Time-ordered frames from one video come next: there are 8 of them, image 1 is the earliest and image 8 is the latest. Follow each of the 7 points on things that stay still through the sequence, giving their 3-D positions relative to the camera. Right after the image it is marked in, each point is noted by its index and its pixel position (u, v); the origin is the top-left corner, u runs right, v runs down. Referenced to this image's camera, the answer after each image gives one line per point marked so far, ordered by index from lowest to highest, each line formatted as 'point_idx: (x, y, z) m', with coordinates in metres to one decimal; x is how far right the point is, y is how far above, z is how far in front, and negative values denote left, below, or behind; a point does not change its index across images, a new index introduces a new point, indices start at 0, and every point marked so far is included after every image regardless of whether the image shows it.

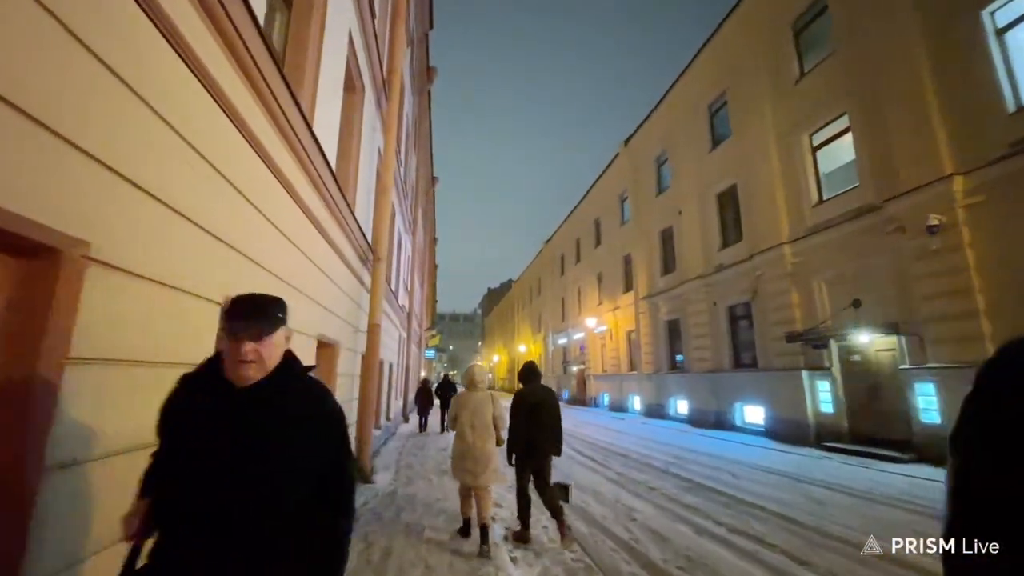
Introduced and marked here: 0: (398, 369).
0: (-3.5, -2.4, +13.3) m
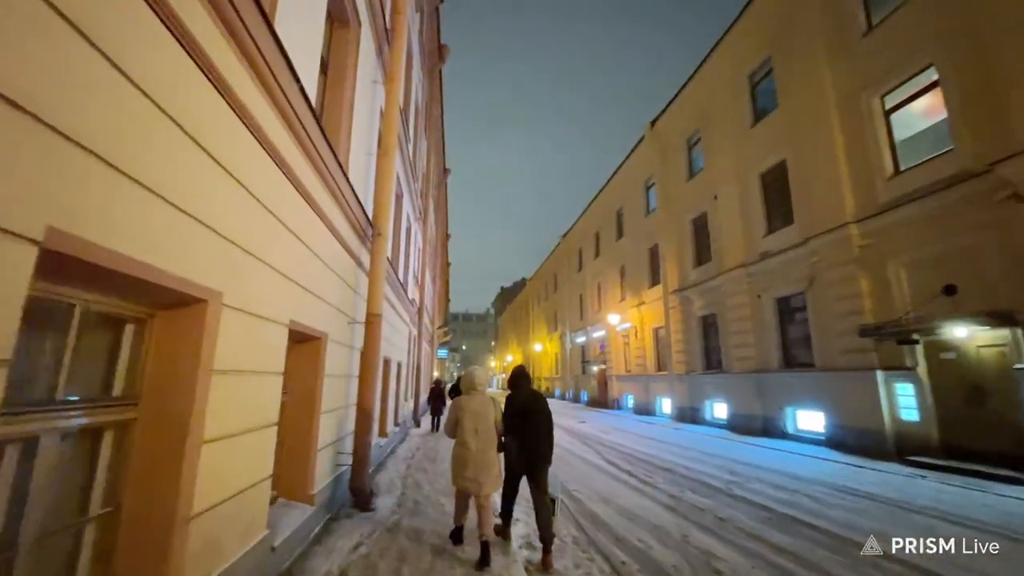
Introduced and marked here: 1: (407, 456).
0: (-2.9, -2.2, +12.2) m
1: (-1.9, -3.1, +8.0) m
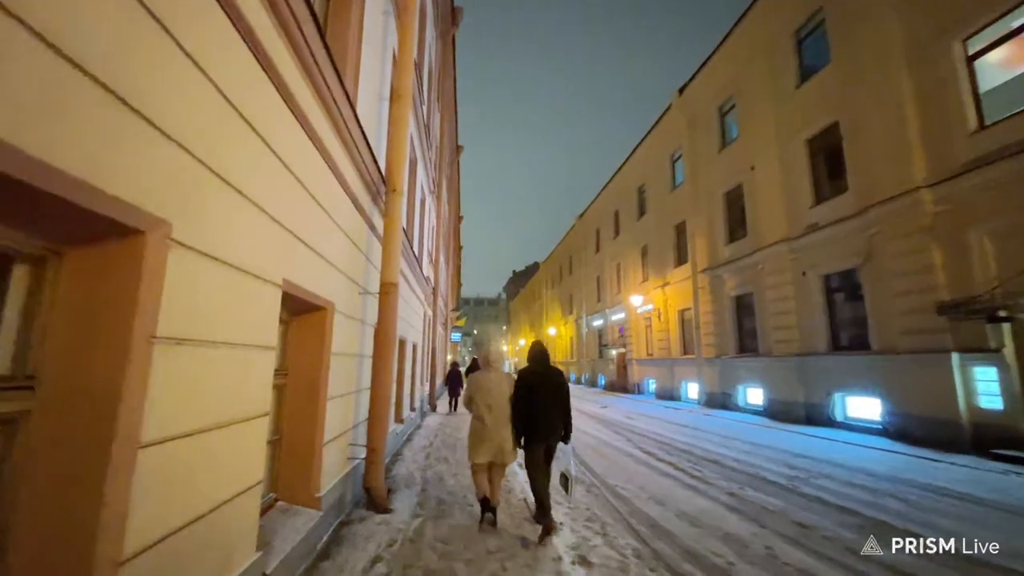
0: (-2.4, -1.6, +11.6) m
1: (-1.5, -2.6, +7.3) m
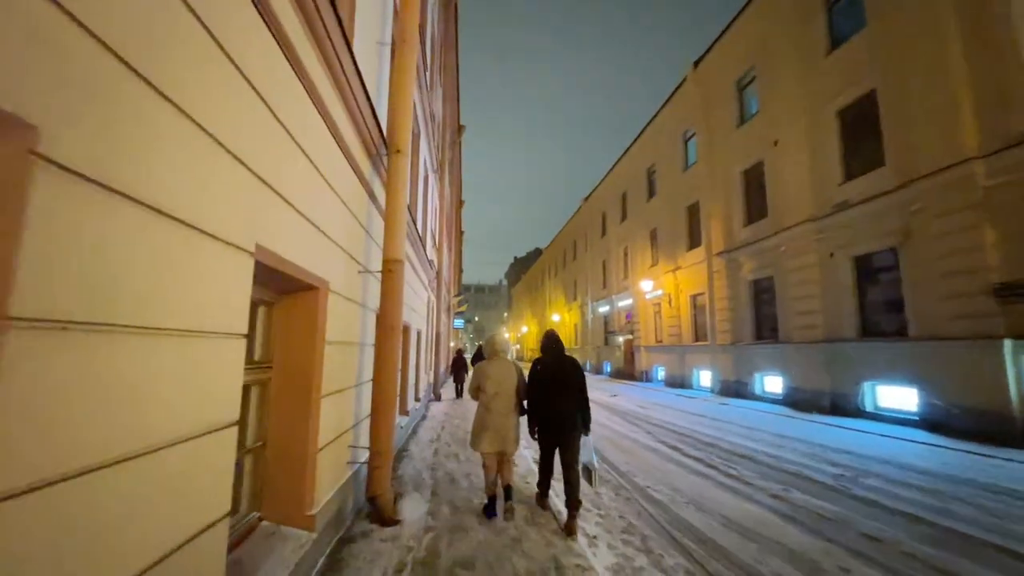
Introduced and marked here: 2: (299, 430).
0: (-2.2, -1.2, +11.0) m
1: (-1.3, -2.4, +6.8) m
2: (-1.3, -0.9, +2.7) m
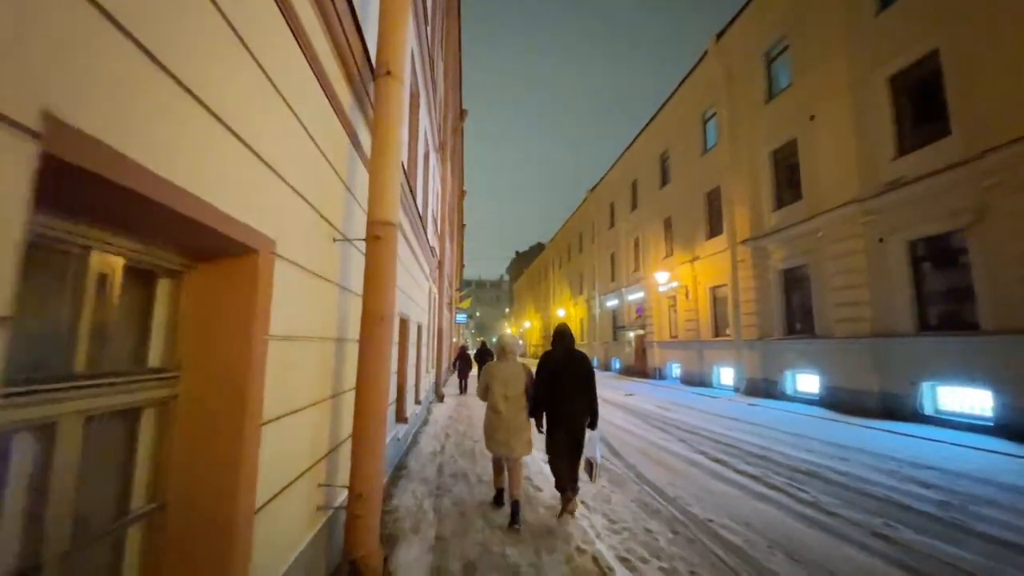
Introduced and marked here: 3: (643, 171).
0: (-1.9, -1.0, +10.0) m
1: (-1.0, -2.2, +5.8) m
2: (-1.1, -0.7, +1.7) m
3: (+6.0, +5.3, +20.0) m
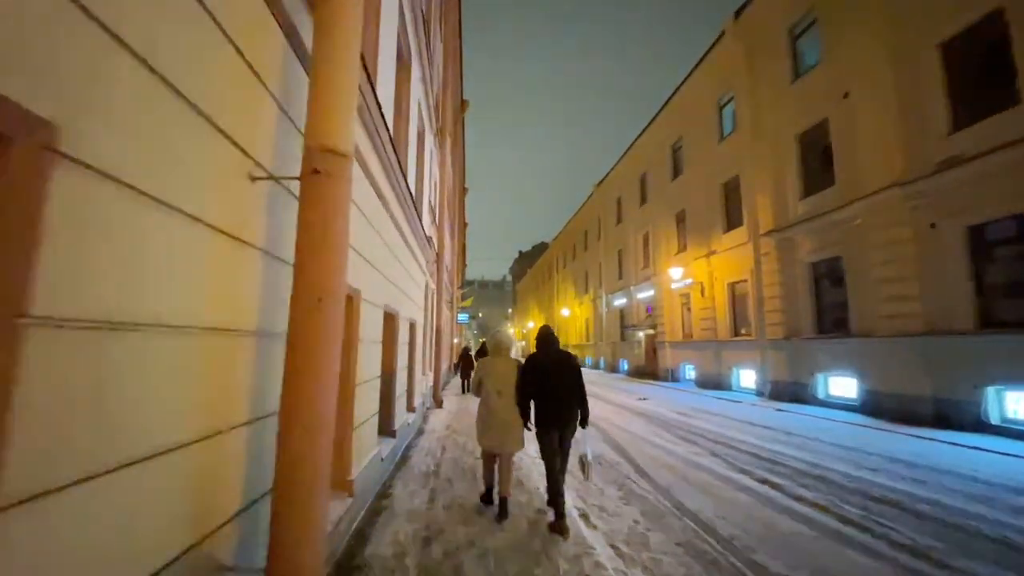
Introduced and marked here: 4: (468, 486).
0: (-1.8, -0.9, +9.1) m
1: (-1.0, -2.0, +4.9) m
2: (-1.0, -0.6, +0.7) m
3: (+6.1, +5.4, +19.0) m
4: (-0.5, -2.0, +4.5) m
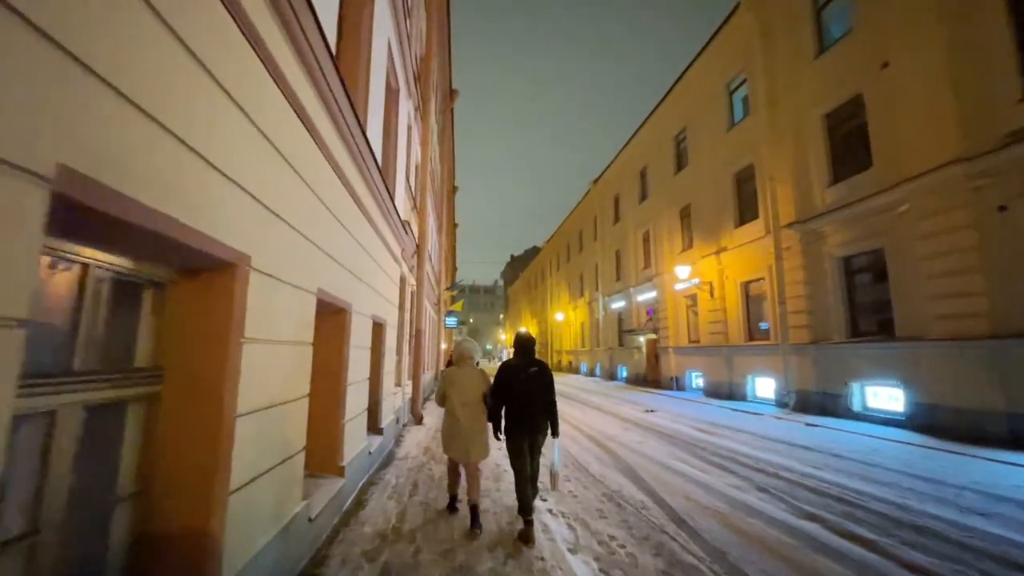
0: (-2.0, -0.8, +7.7) m
1: (-1.0, -1.9, +3.5) m
2: (-1.0, -0.4, -0.6) m
3: (+5.8, +5.4, +17.9) m
4: (-0.5, -1.8, +3.1) m
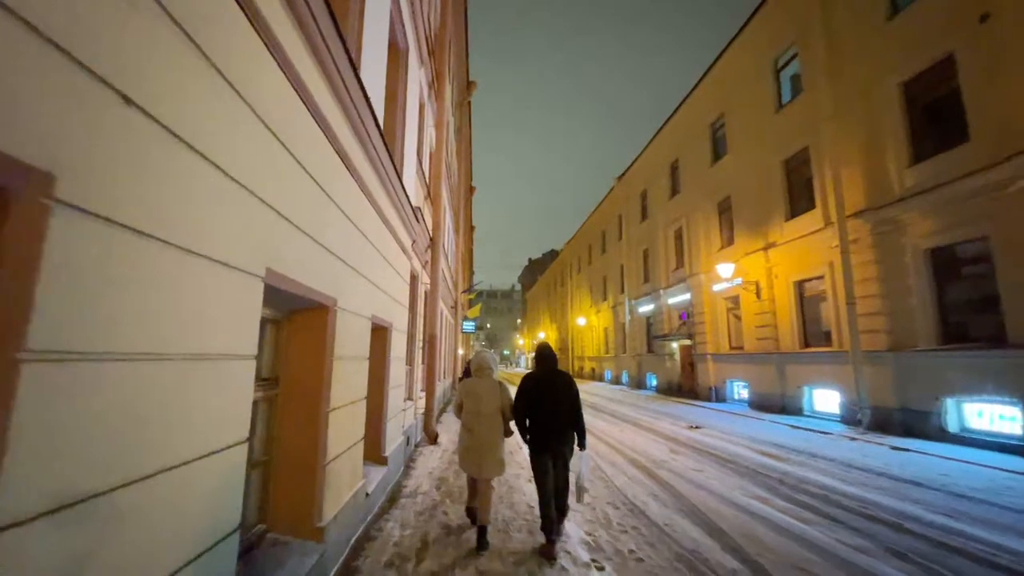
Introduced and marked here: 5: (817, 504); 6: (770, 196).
0: (-1.5, -0.8, +6.7) m
1: (-0.7, -1.8, +2.4) m
2: (-0.9, -0.2, -1.7) m
3: (+6.6, +5.3, +16.6) m
4: (-0.2, -1.7, +2.0) m
5: (+3.4, -2.3, +4.4) m
6: (+6.9, +2.5, +11.8) m
